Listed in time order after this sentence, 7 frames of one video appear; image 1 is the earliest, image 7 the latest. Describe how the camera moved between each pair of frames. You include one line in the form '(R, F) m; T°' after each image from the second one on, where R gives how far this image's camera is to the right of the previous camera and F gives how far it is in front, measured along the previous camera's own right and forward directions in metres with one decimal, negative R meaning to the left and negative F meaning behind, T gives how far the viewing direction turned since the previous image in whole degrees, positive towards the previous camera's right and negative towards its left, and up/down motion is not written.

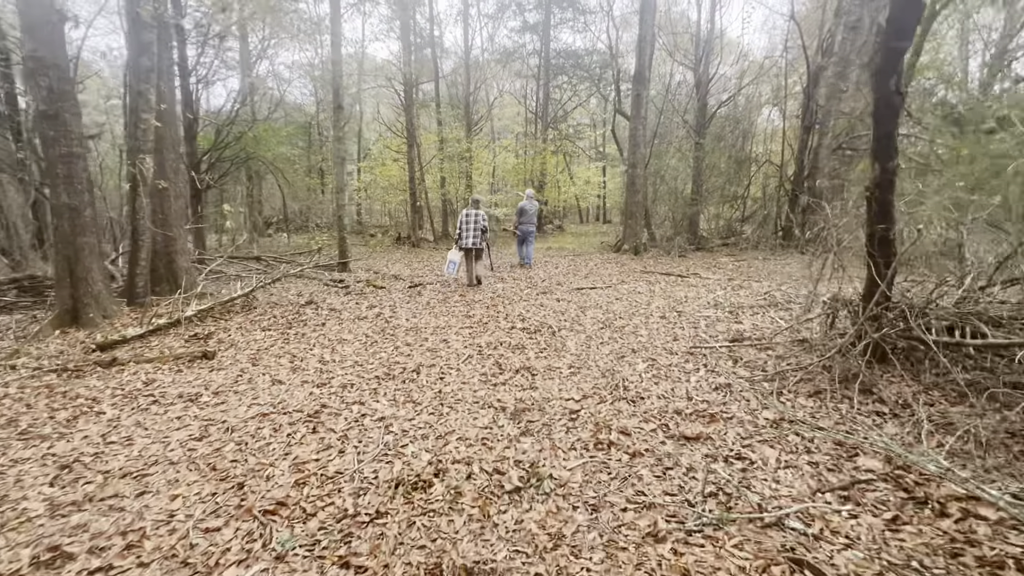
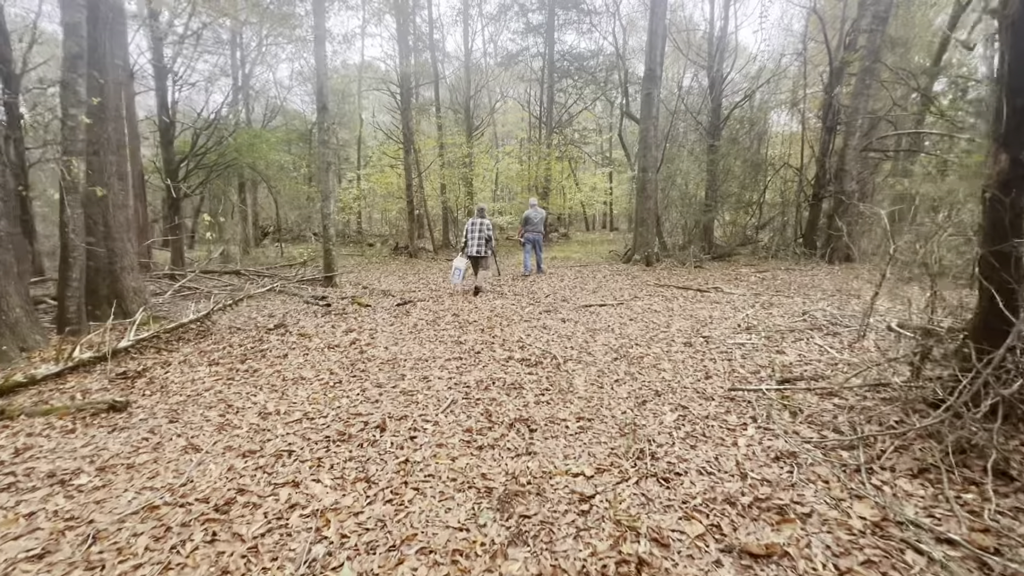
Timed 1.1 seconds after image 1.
(+0.1, +0.9) m; -1°
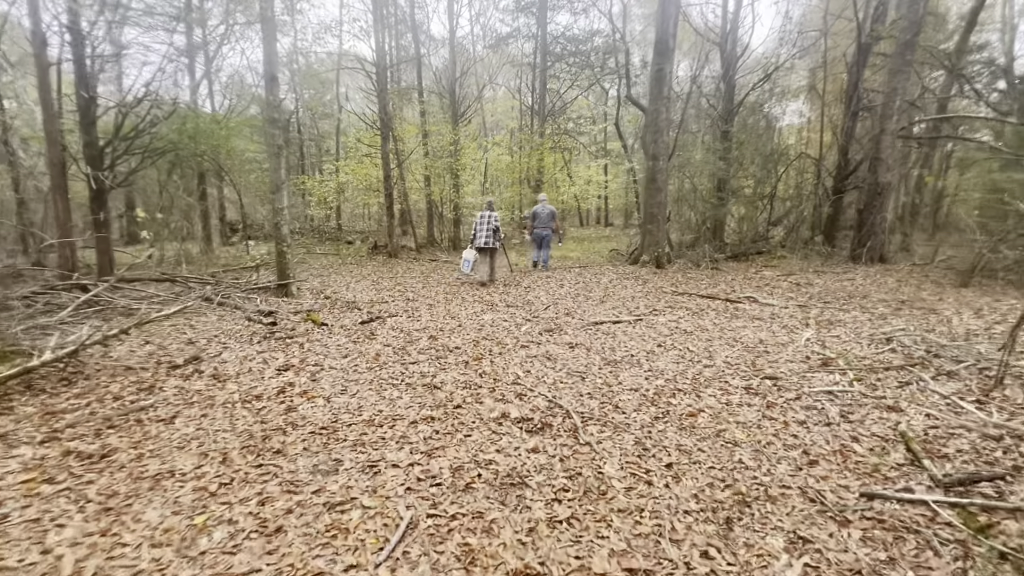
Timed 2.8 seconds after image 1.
(0.0, +1.6) m; +1°
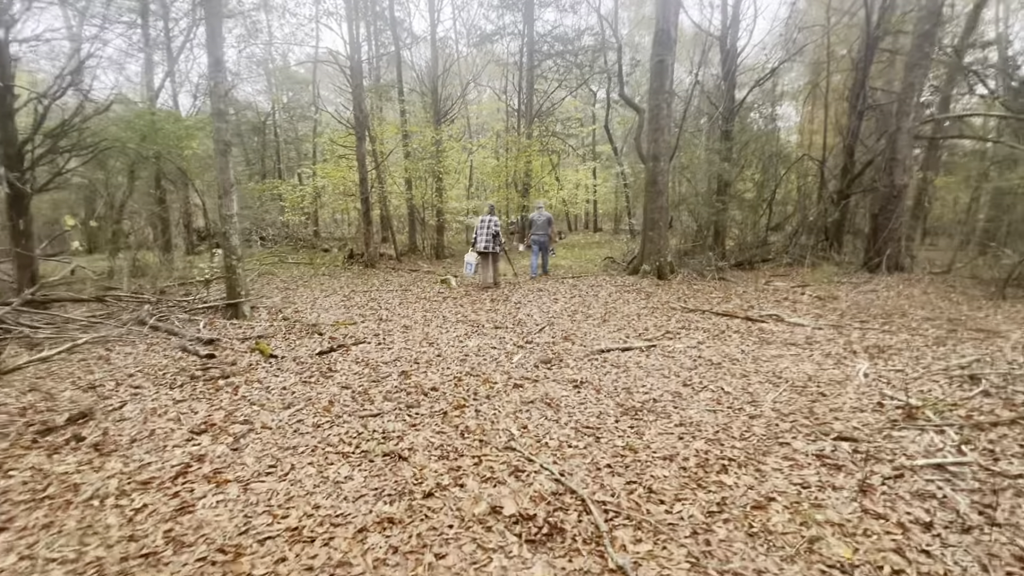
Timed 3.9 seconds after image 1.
(0.0, +1.1) m; +2°
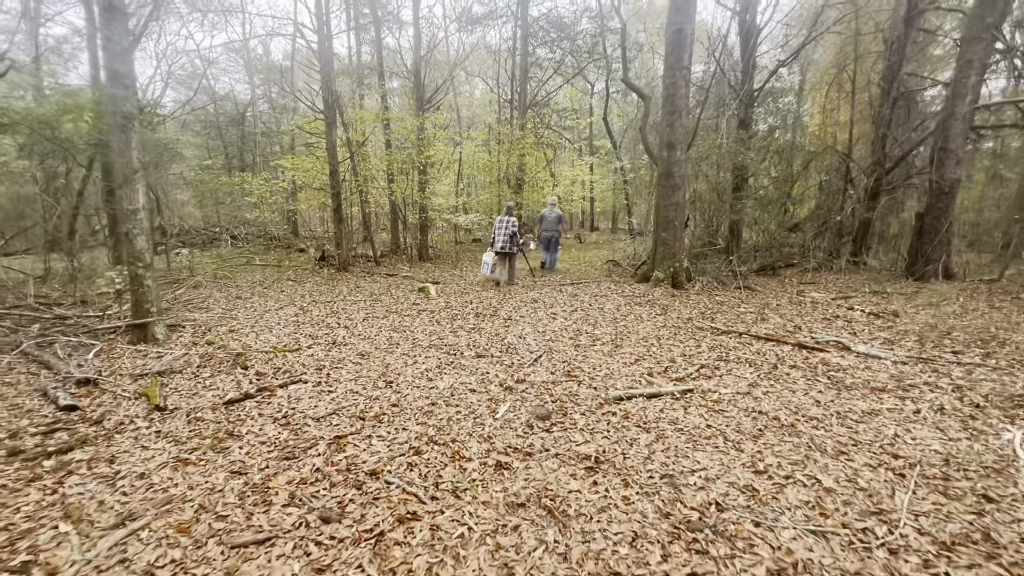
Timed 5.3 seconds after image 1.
(+0.1, +1.5) m; +1°
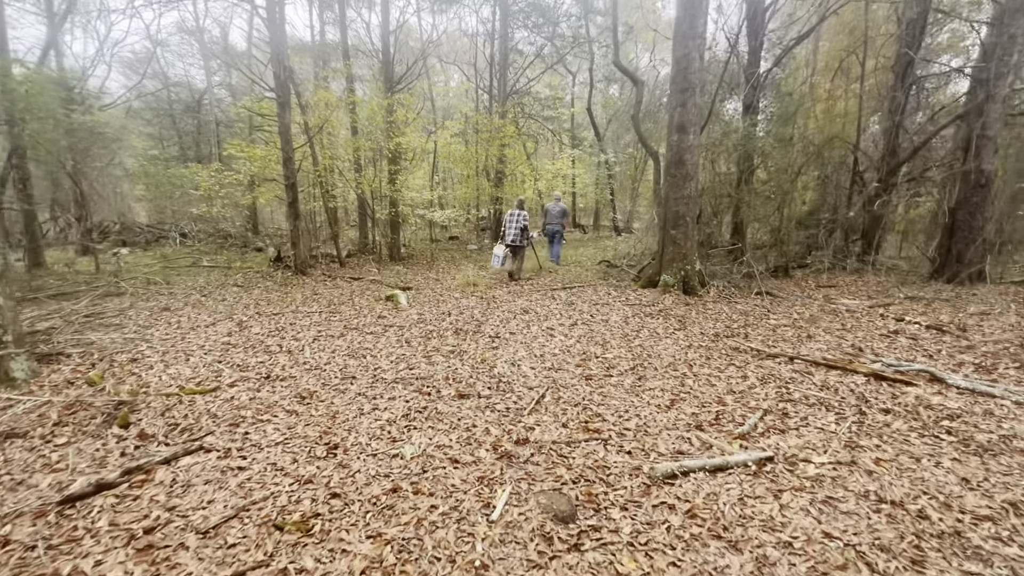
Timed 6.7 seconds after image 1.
(-0.1, +1.3) m; +3°
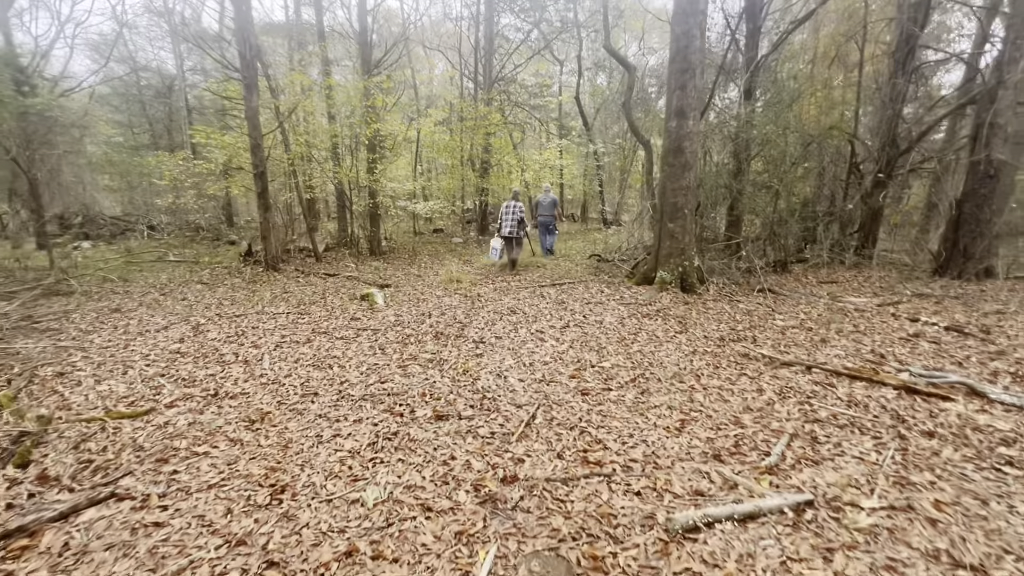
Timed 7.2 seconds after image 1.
(0.0, +0.6) m; +2°
